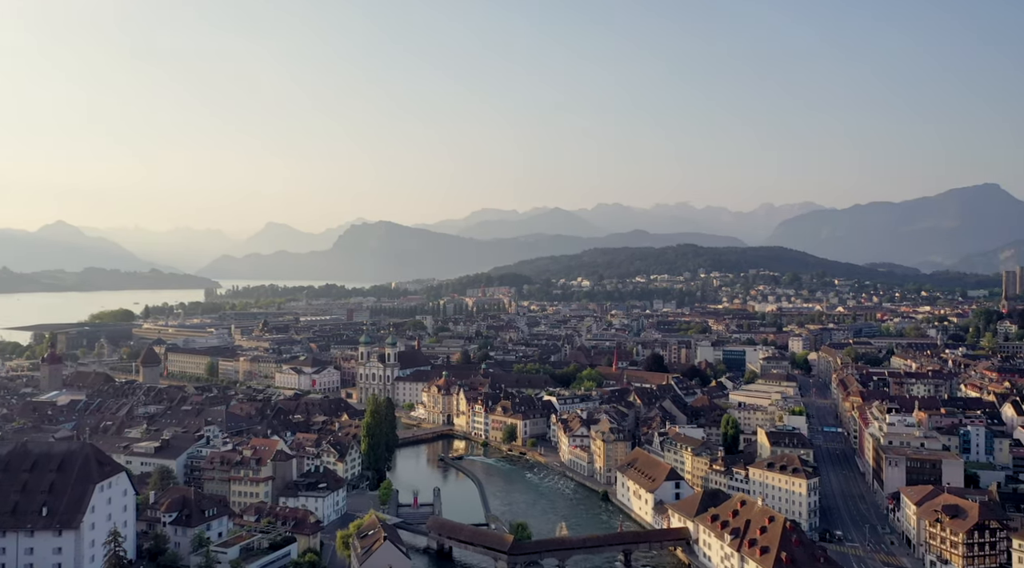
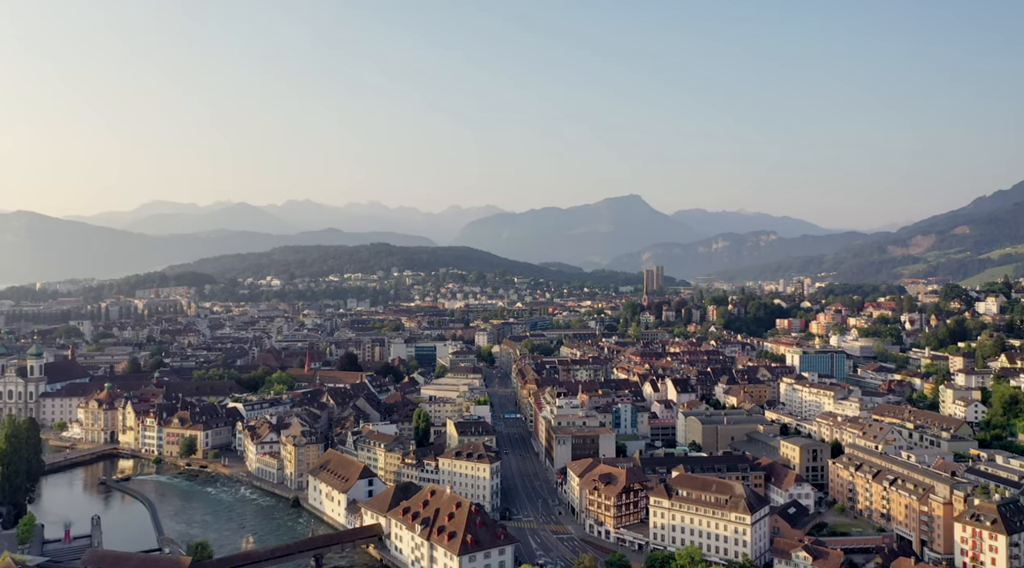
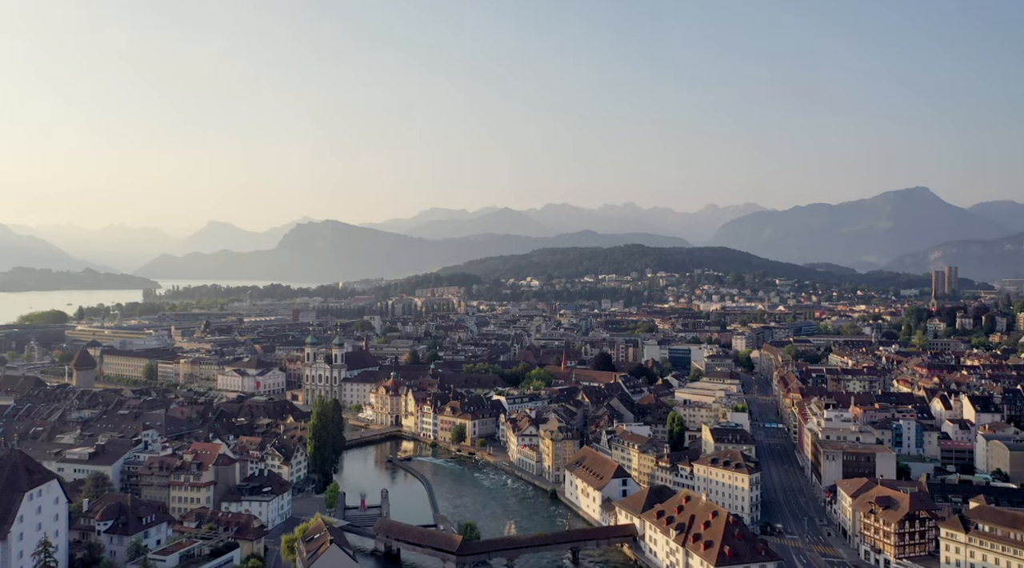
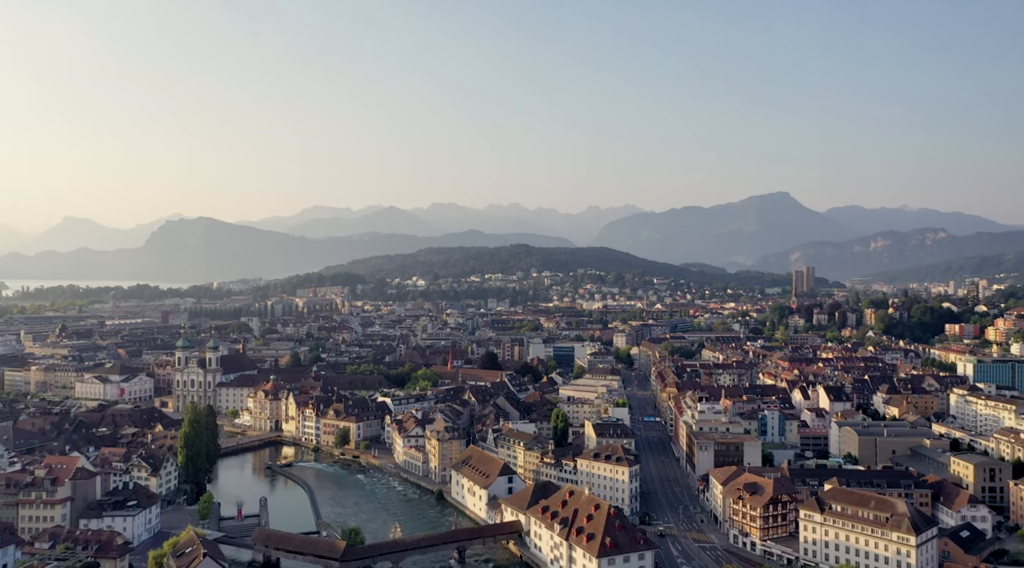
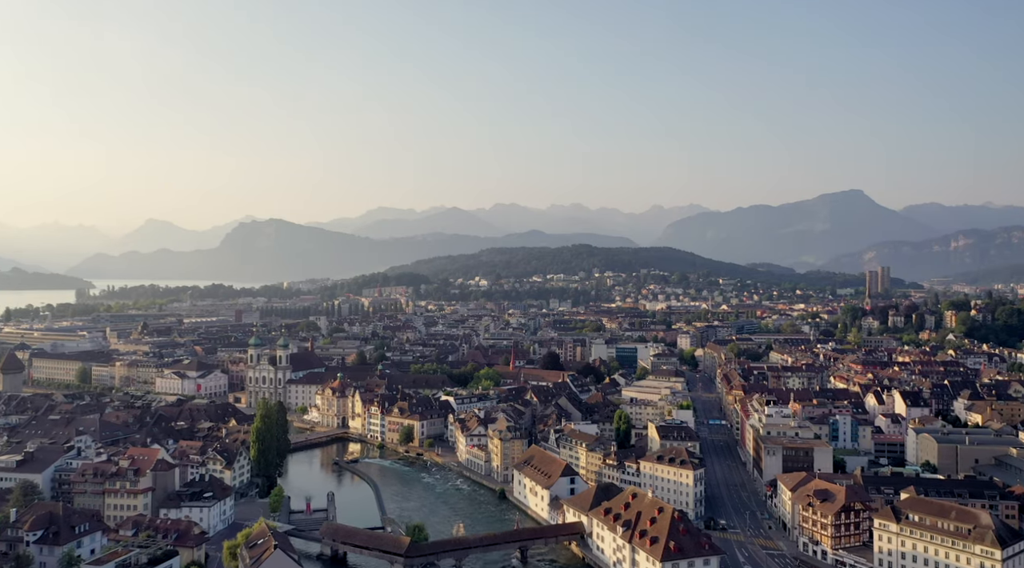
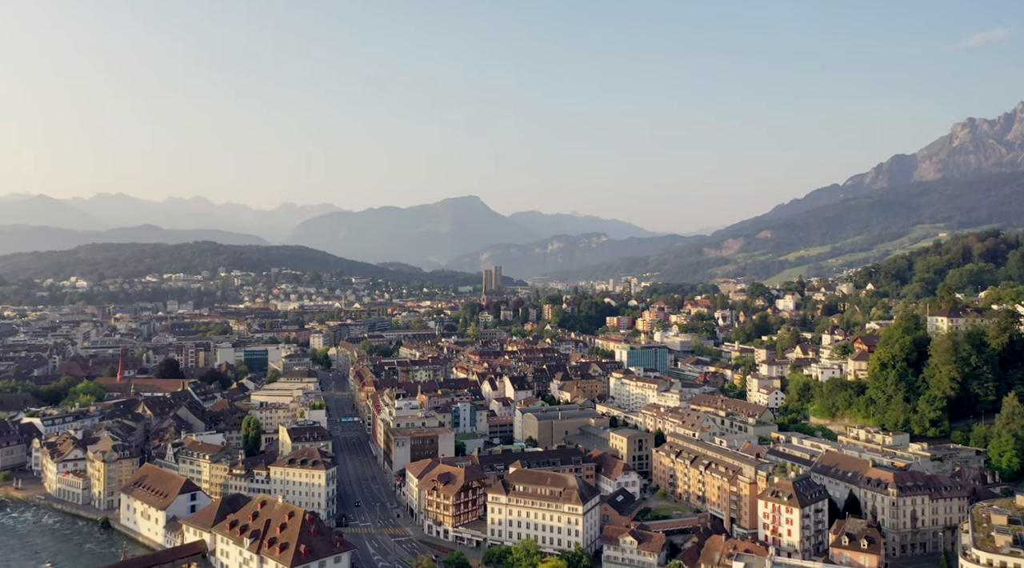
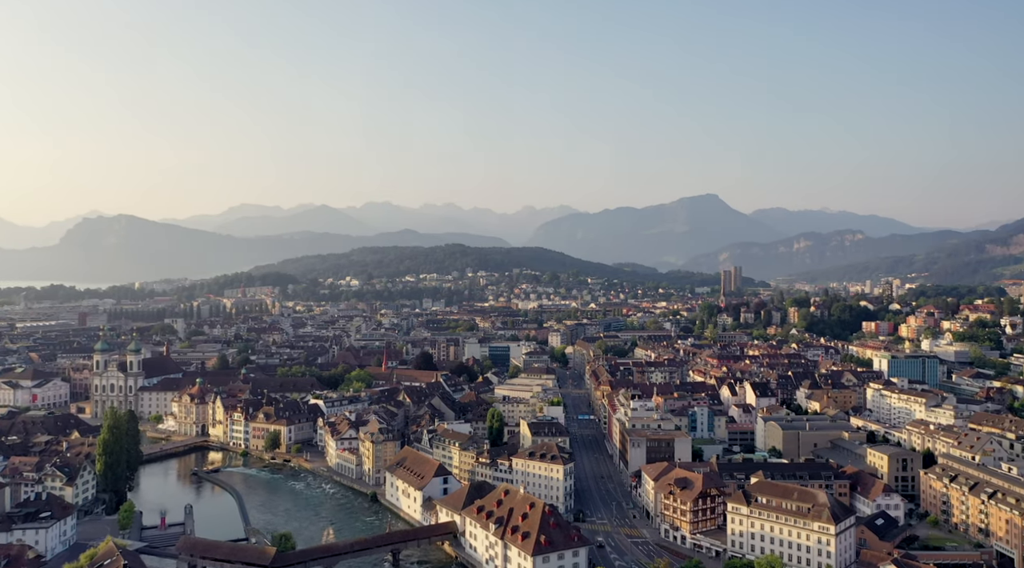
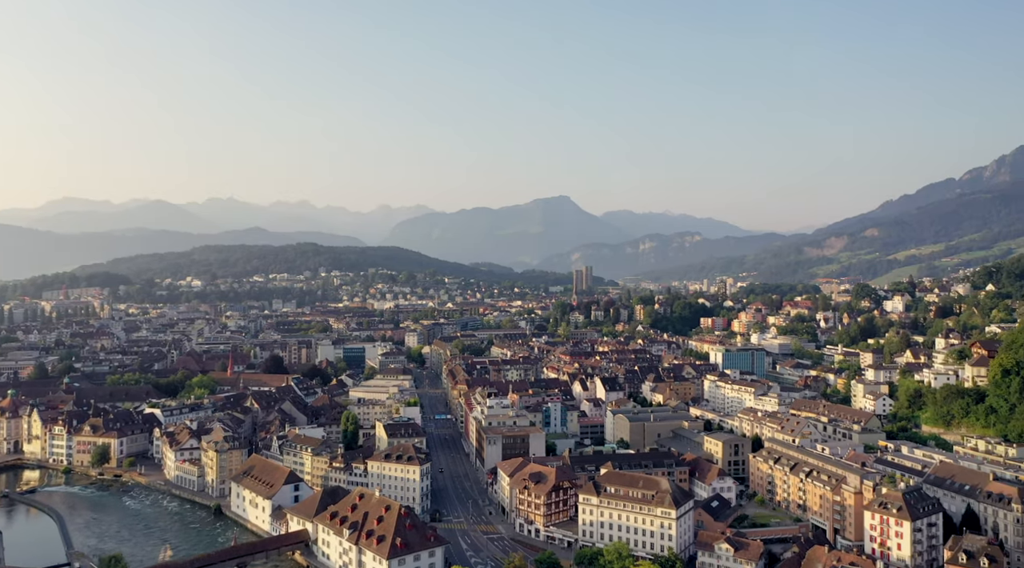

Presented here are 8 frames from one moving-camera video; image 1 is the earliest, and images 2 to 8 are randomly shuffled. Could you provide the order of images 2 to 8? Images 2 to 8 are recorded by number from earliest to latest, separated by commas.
3, 5, 4, 7, 2, 8, 6
